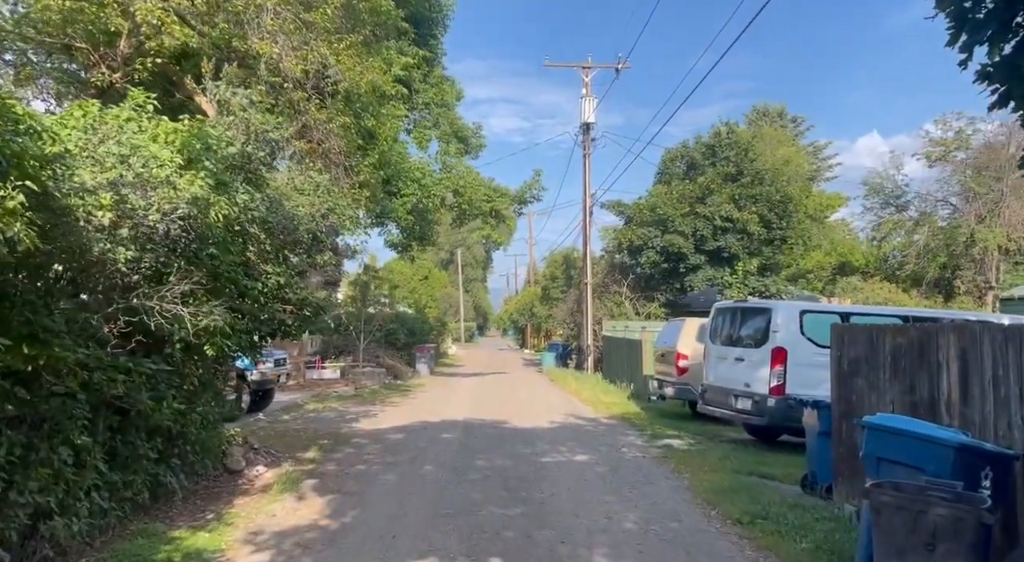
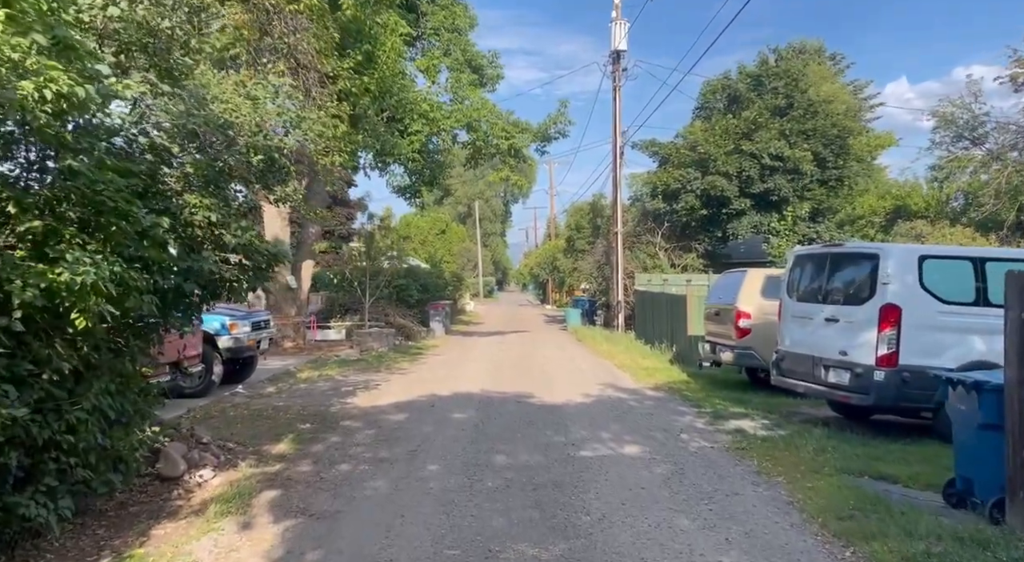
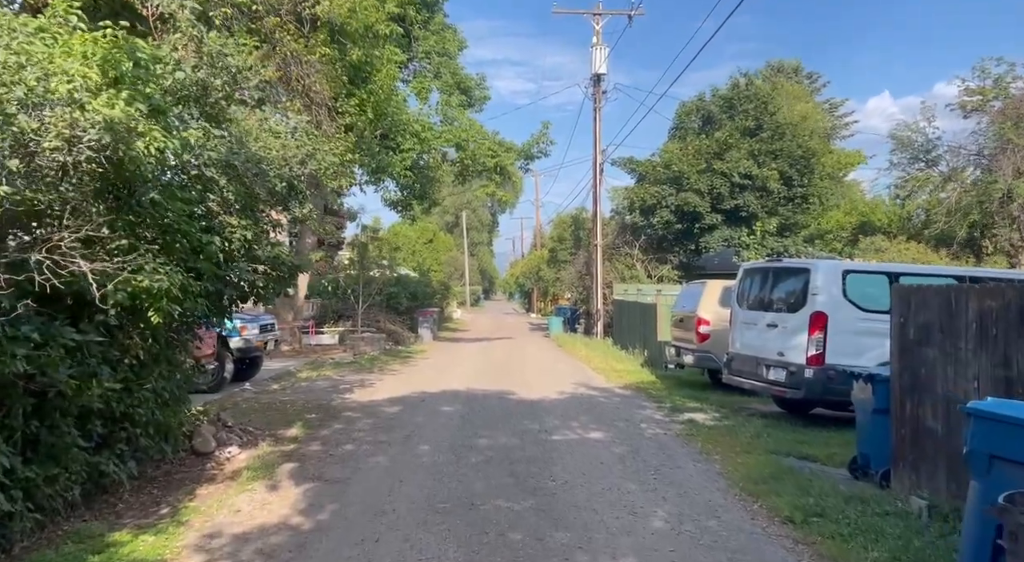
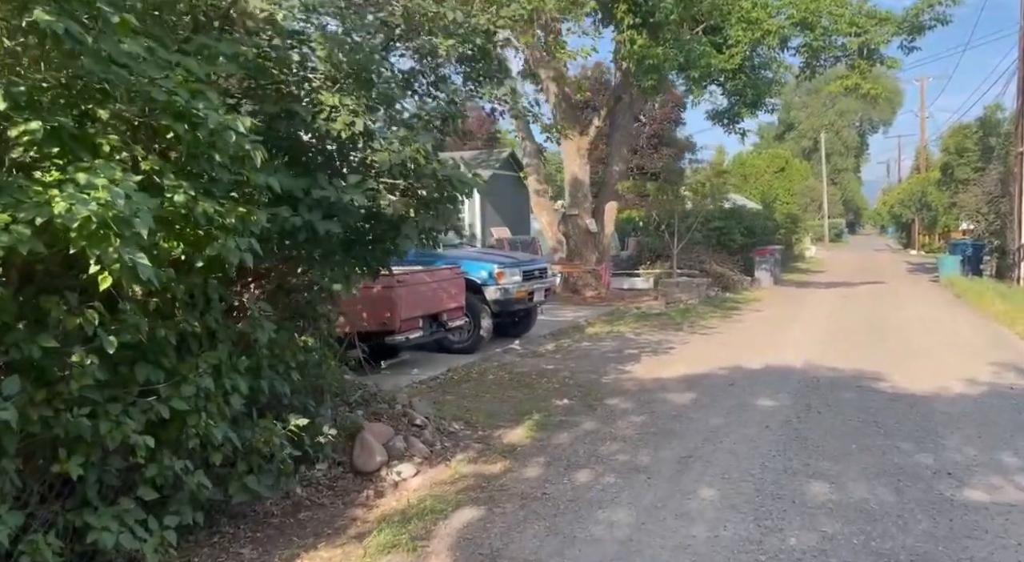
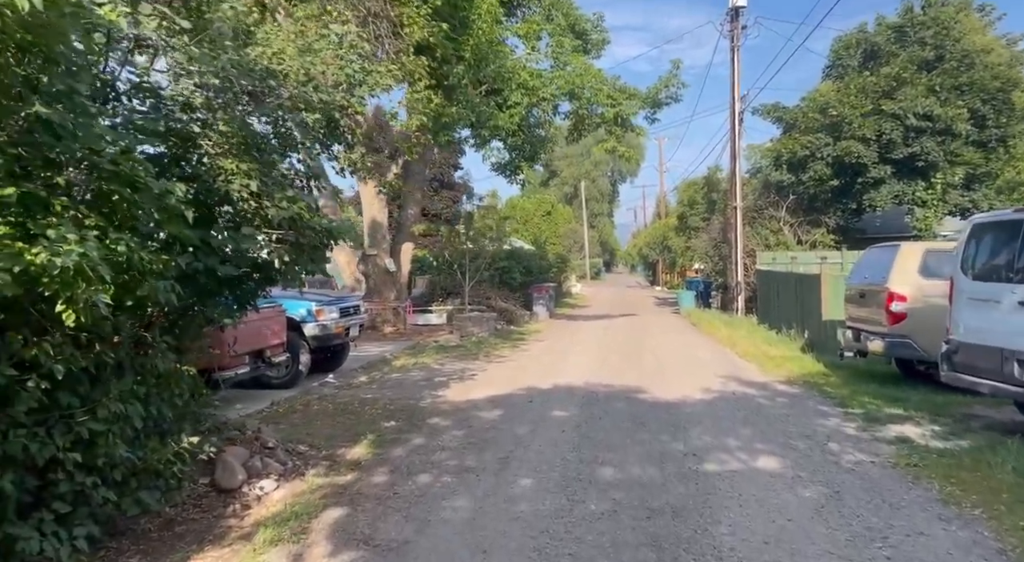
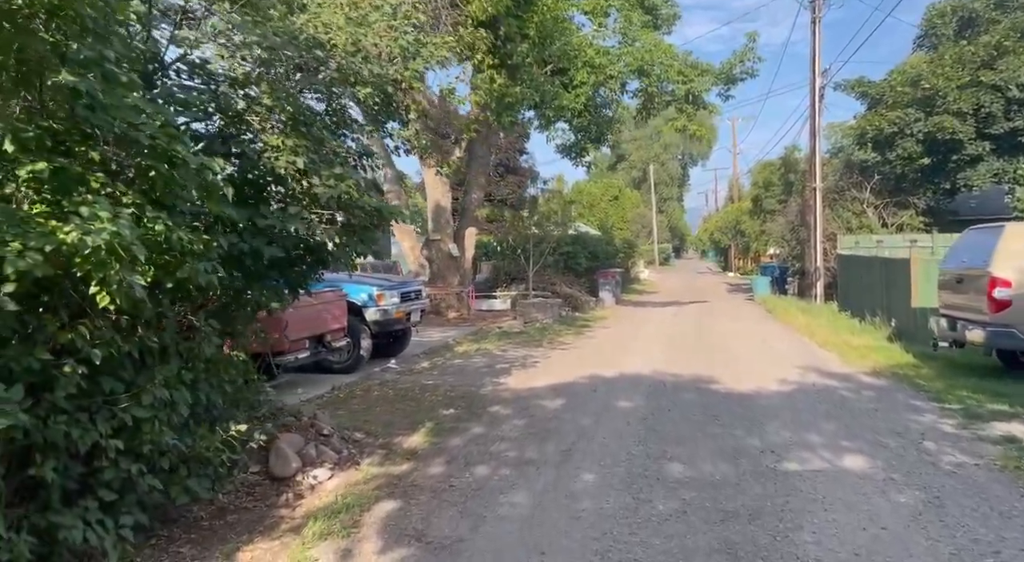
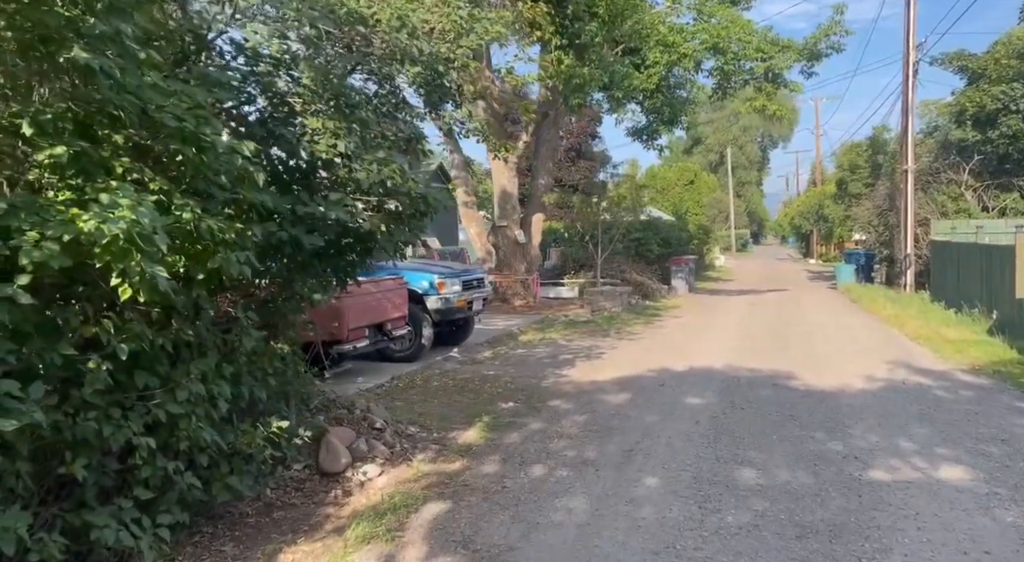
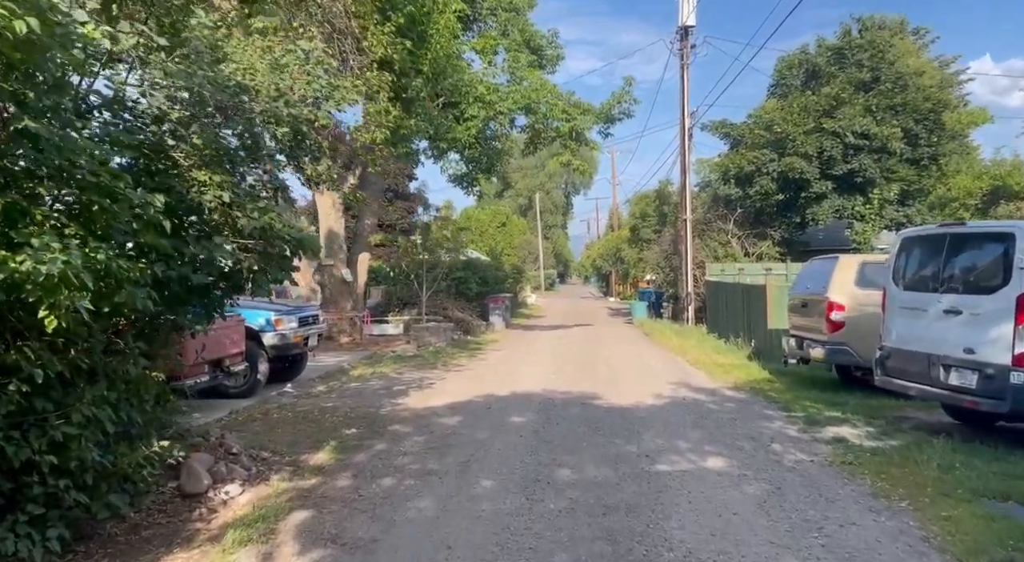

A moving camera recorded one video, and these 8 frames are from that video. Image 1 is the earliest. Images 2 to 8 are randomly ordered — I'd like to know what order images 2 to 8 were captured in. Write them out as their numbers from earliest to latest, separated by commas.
3, 2, 8, 5, 6, 7, 4
